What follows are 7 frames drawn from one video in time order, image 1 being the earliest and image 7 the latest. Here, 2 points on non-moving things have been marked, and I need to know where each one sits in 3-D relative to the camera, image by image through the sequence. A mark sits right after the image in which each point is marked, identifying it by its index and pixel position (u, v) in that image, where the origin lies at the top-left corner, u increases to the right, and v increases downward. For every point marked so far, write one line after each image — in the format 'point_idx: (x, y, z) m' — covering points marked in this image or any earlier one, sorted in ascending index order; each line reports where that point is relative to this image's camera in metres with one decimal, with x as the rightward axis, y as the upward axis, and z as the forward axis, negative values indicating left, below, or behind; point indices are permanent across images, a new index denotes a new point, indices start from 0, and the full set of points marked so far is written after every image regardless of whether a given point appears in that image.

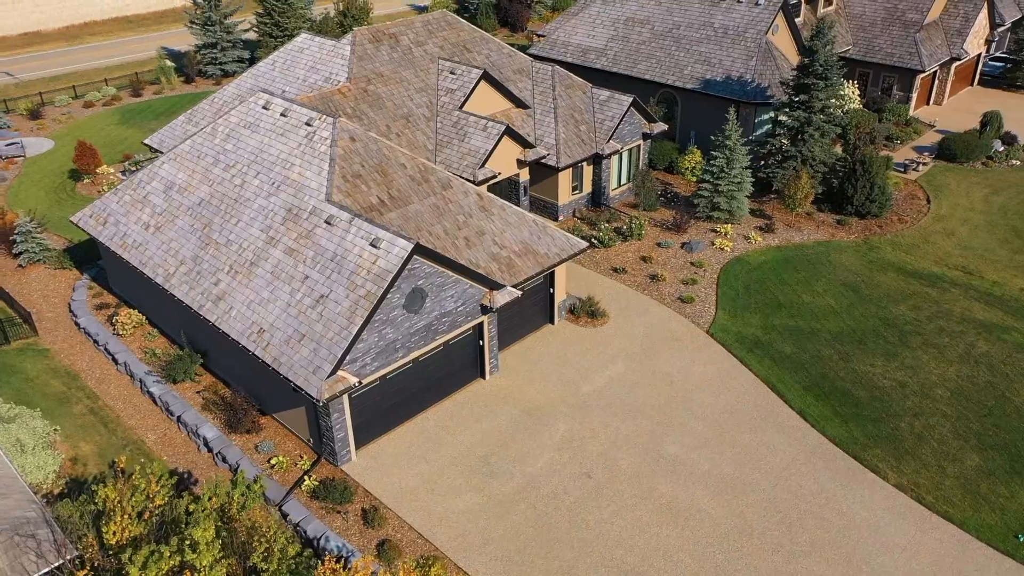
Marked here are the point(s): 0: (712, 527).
0: (+4.4, -5.3, +18.5) m
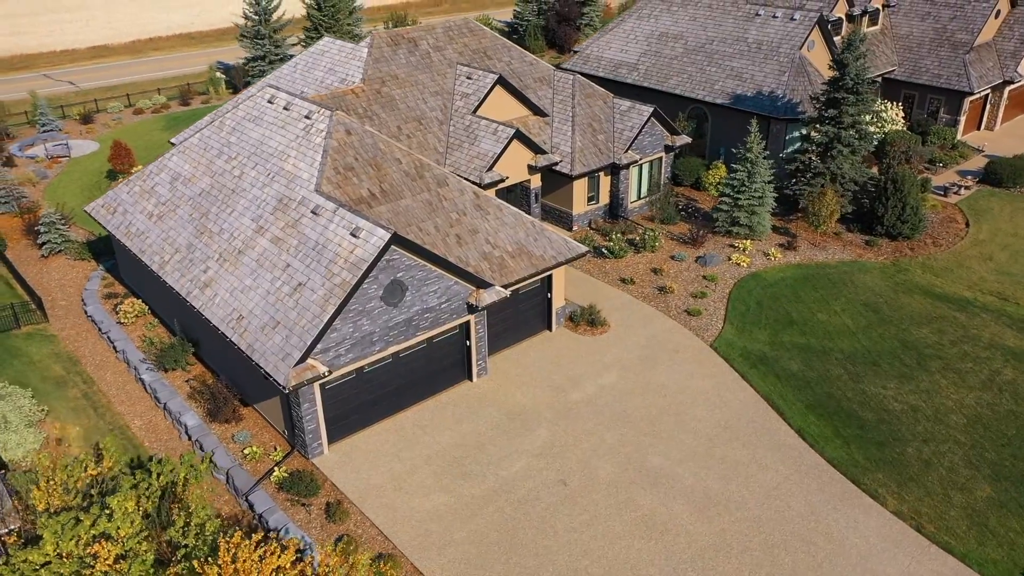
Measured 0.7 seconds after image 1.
0: (+3.6, -5.3, +17.4) m
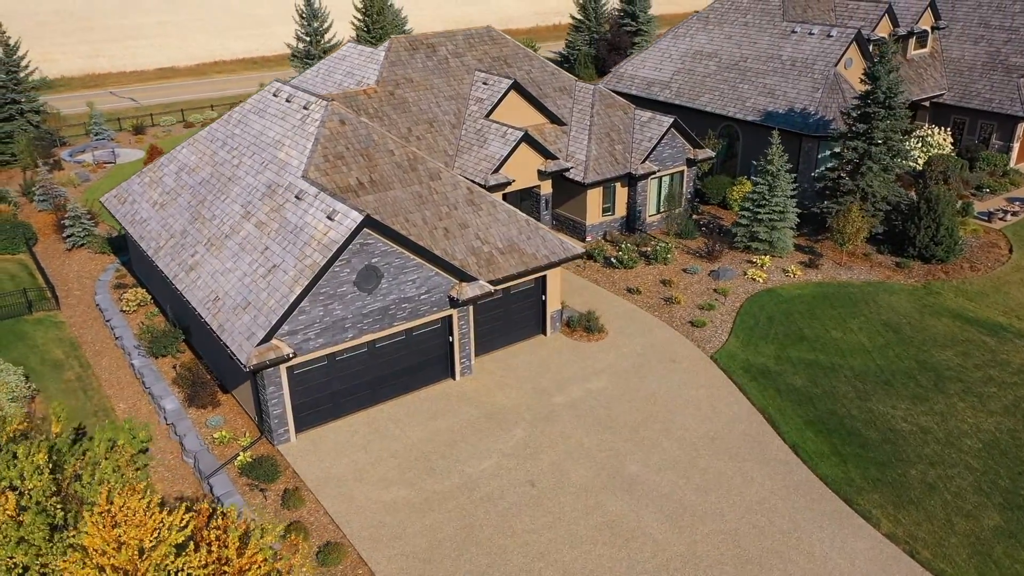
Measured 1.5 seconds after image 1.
0: (+2.7, -5.1, +16.2) m
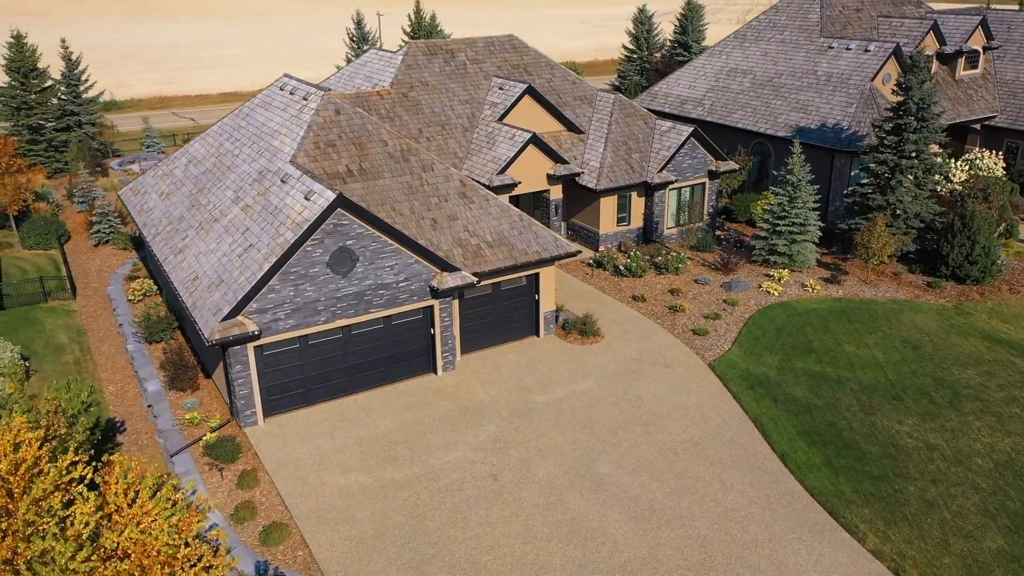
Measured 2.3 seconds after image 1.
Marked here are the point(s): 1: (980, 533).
0: (+1.8, -4.8, +15.2) m
1: (+8.8, -4.6, +15.7) m
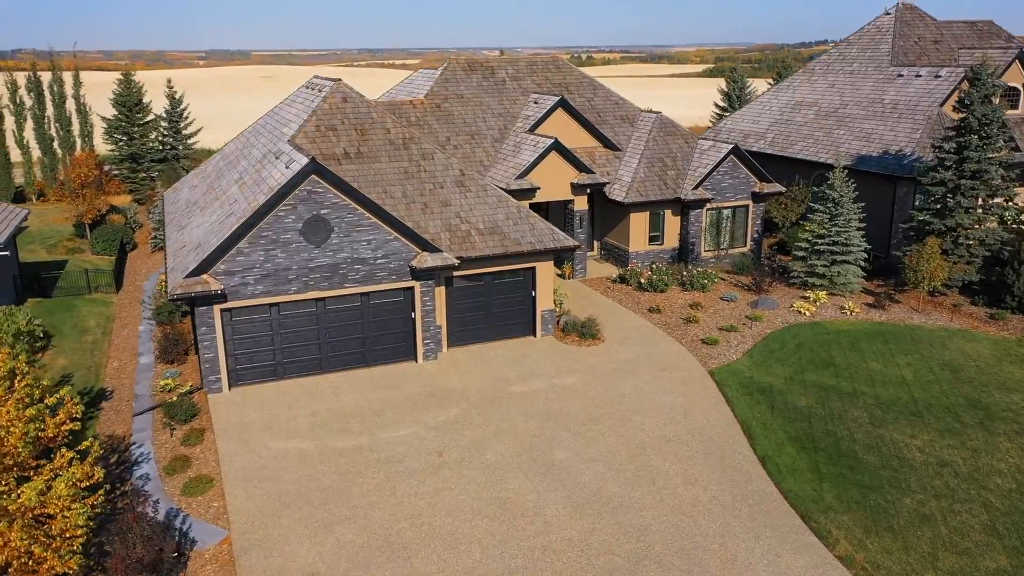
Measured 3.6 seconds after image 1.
0: (+0.4, -4.0, +13.7) m
1: (+7.4, -4.2, +13.3) m
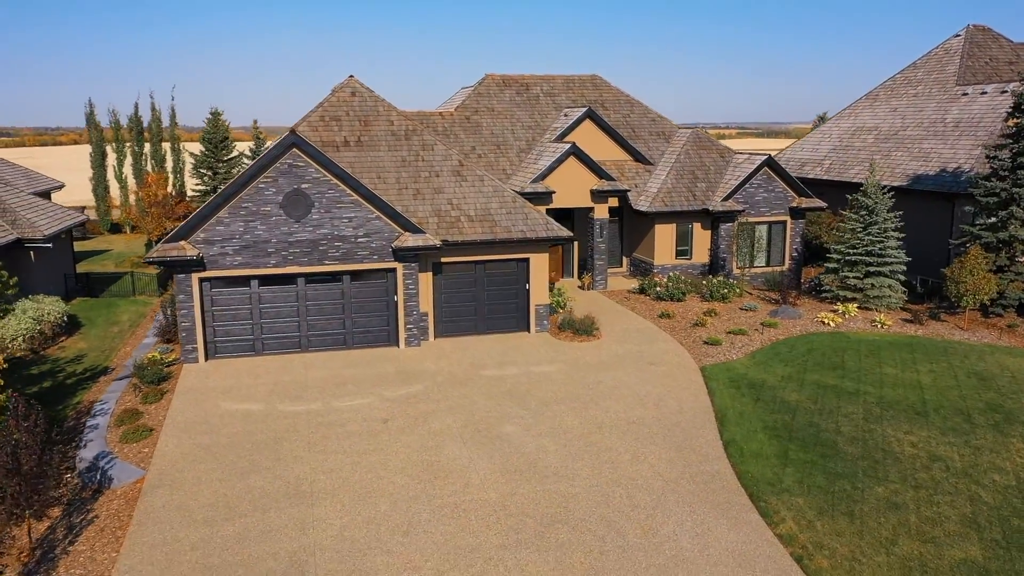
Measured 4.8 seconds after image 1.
0: (-0.9, -3.1, +12.8) m
1: (+6.0, -3.5, +11.5) m
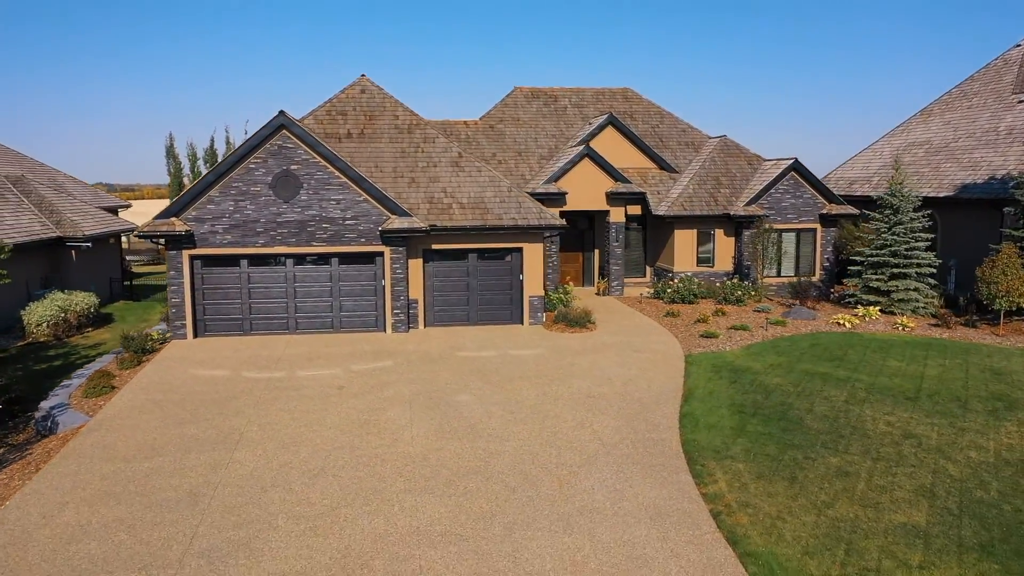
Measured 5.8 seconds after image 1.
0: (-1.9, -2.3, +12.4) m
1: (+4.7, -2.7, +10.3) m
